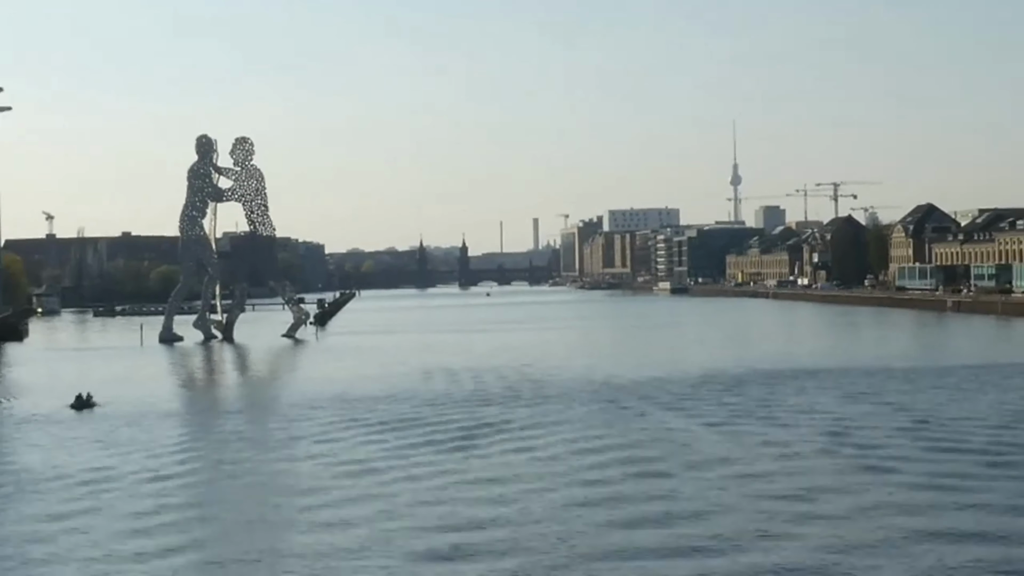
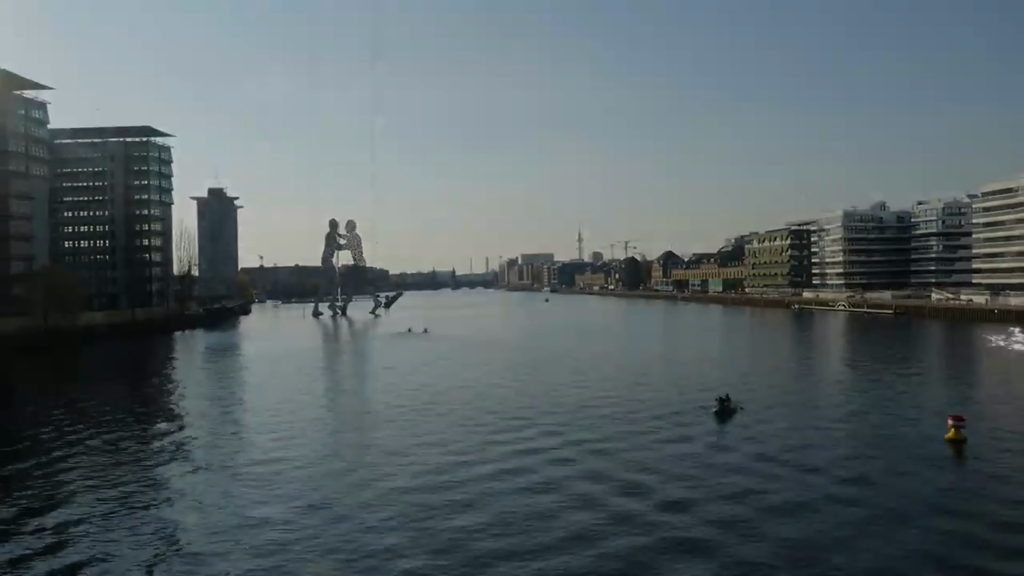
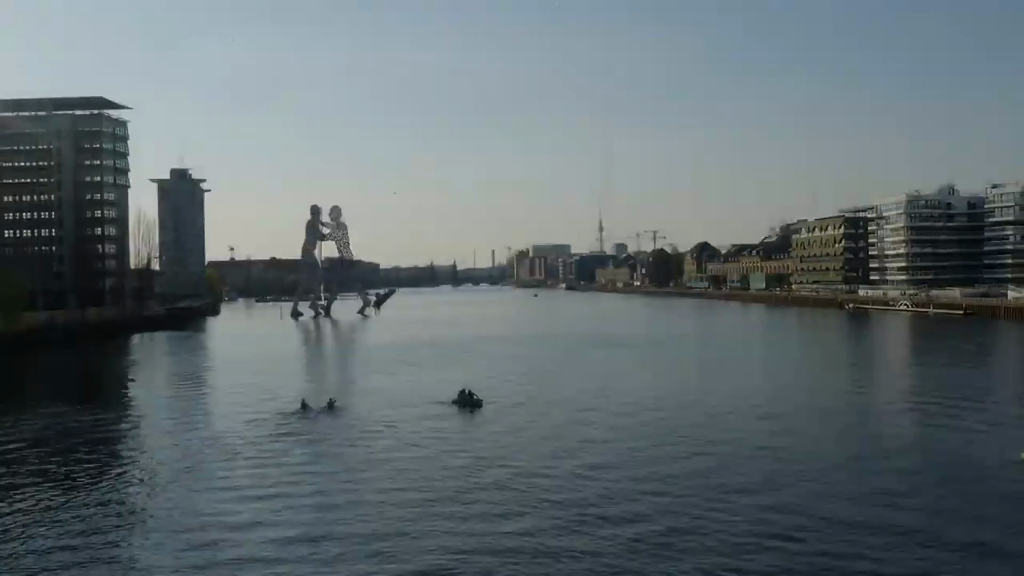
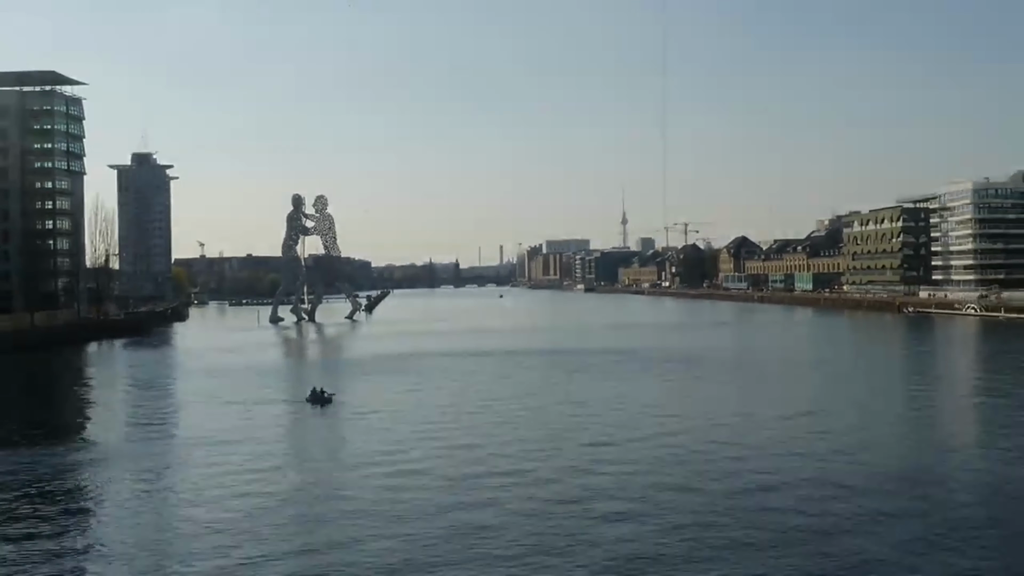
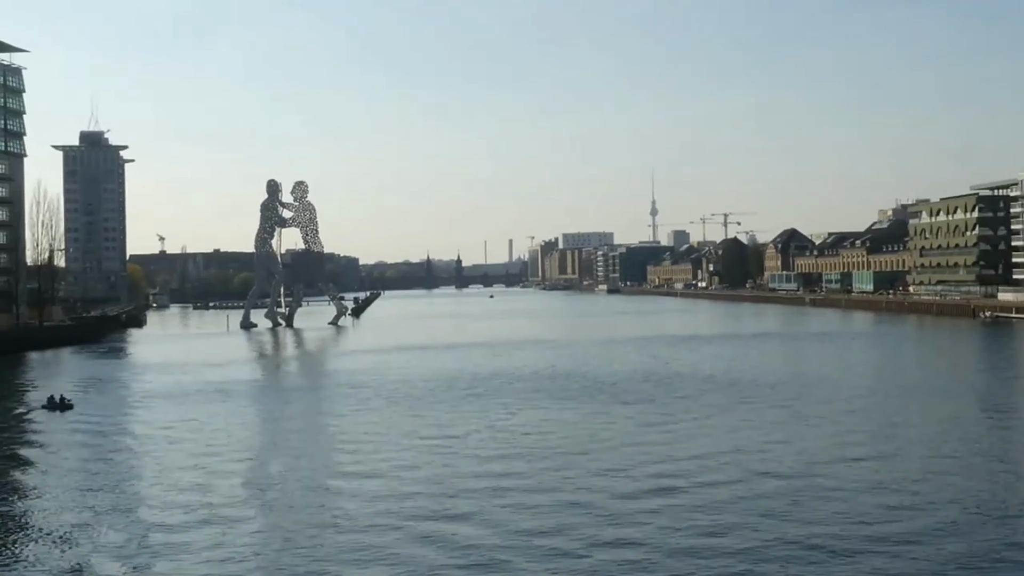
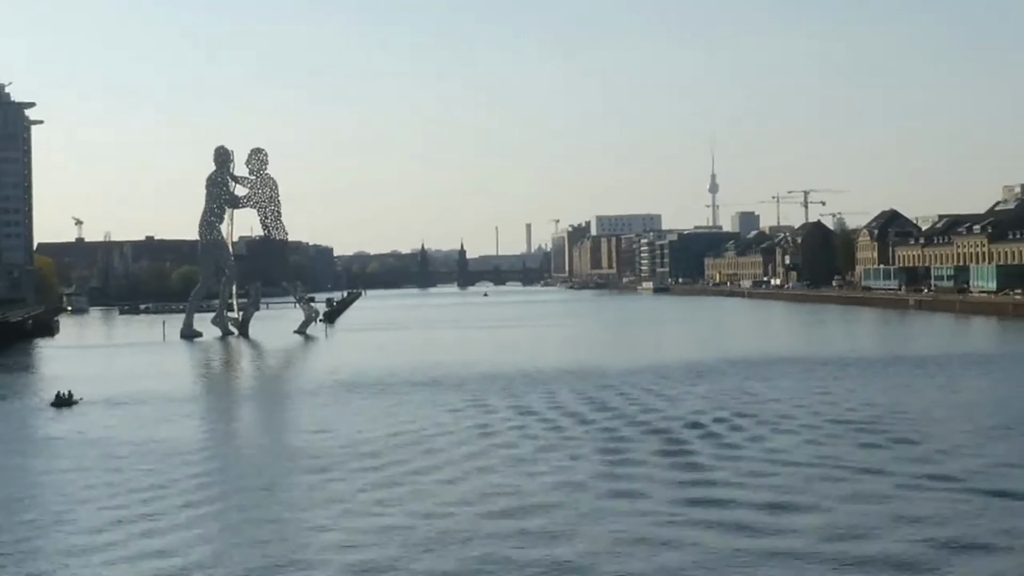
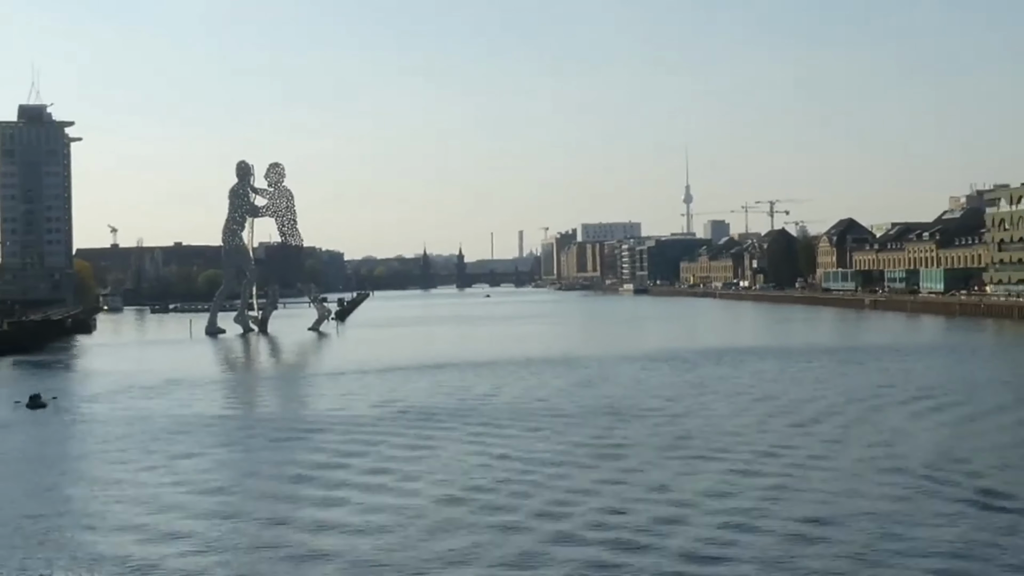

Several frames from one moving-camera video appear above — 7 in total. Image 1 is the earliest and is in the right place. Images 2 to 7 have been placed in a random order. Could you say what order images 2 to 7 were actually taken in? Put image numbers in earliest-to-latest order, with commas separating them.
6, 7, 5, 4, 3, 2
